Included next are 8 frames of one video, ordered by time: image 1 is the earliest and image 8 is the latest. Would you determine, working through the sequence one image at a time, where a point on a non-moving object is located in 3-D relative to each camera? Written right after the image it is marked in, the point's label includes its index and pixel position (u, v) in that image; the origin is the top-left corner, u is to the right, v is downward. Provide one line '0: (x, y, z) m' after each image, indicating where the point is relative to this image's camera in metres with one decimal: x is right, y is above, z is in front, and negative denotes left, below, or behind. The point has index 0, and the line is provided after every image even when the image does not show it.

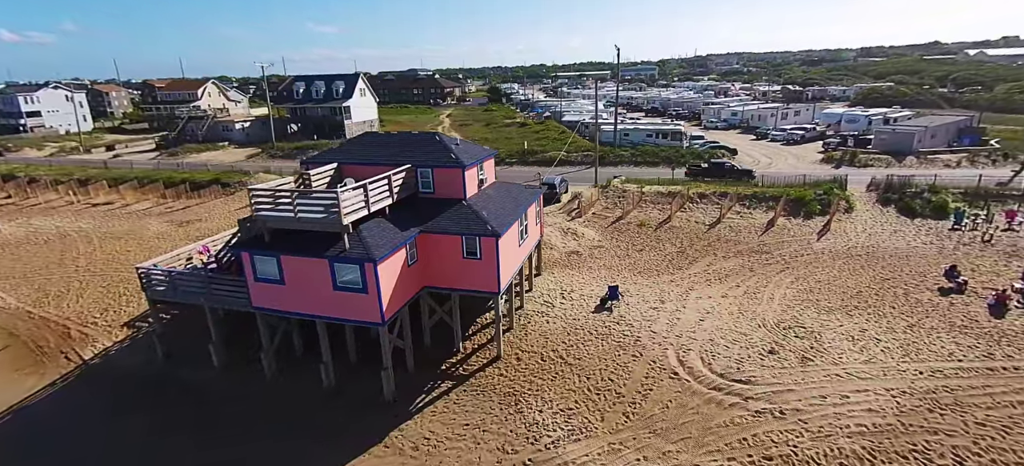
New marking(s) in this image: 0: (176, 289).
0: (-12.5, -2.2, +19.4) m
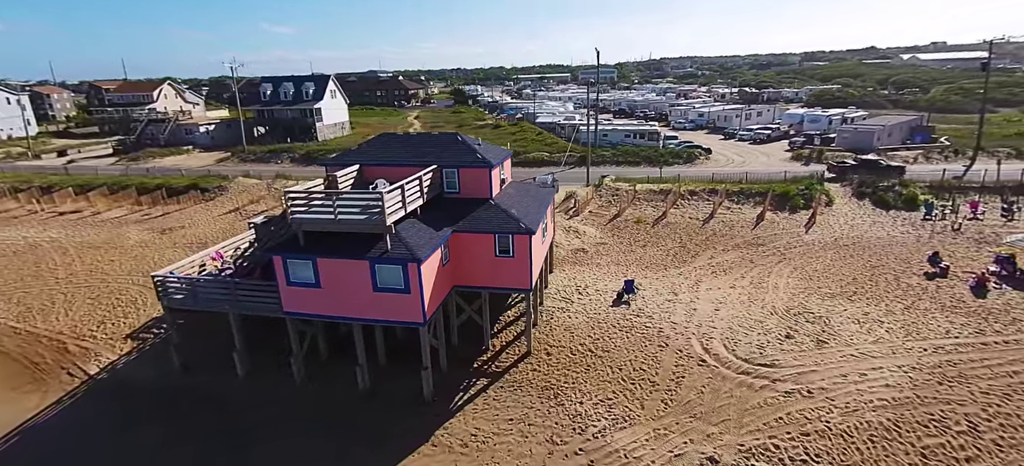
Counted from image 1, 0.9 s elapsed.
0: (-11.4, -2.4, +18.8) m
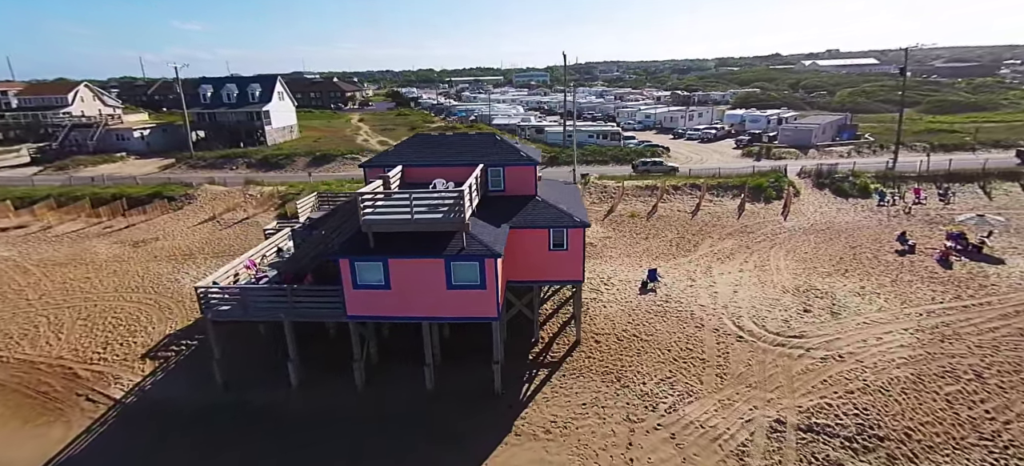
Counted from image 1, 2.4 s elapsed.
0: (-9.2, -2.7, +18.0) m
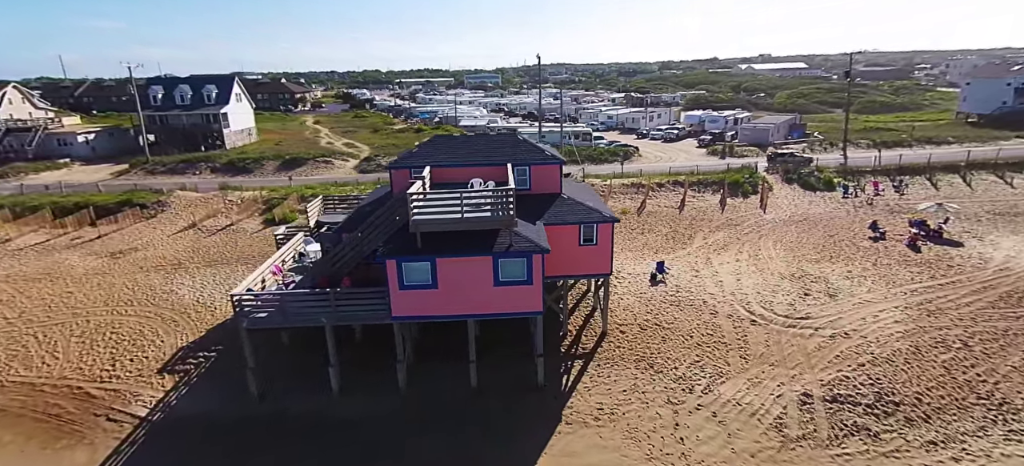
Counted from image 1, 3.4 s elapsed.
0: (-7.7, -2.8, +17.6) m
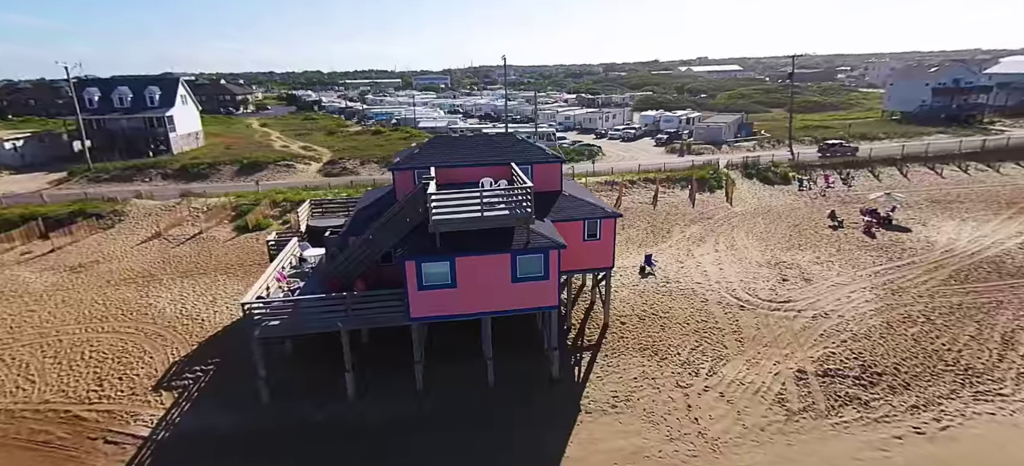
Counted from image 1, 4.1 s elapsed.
0: (-7.1, -3.0, +17.2) m
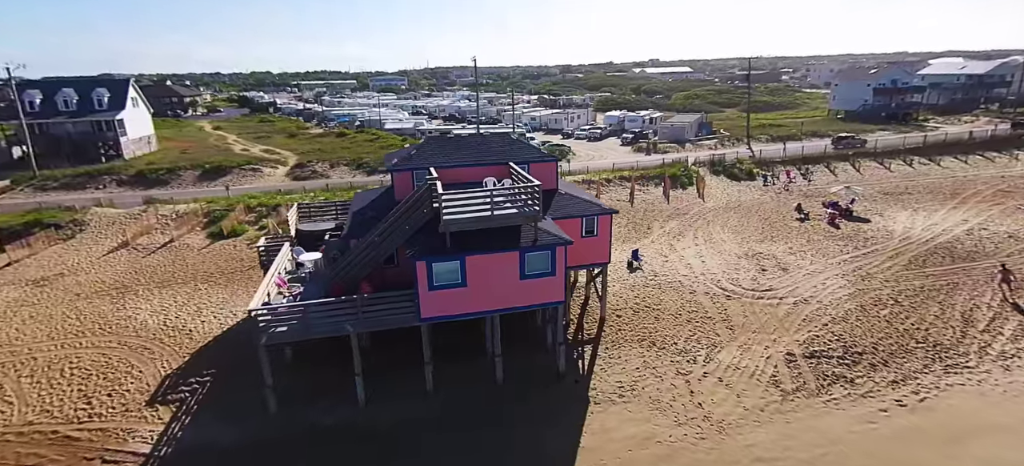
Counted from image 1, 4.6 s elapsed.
0: (-6.7, -3.1, +16.9) m
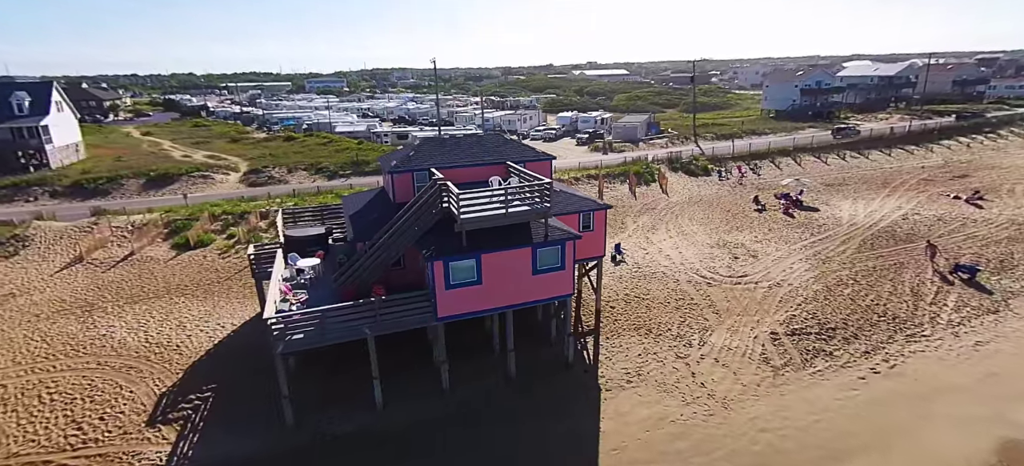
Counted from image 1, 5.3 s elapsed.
0: (-6.0, -3.2, +16.6) m
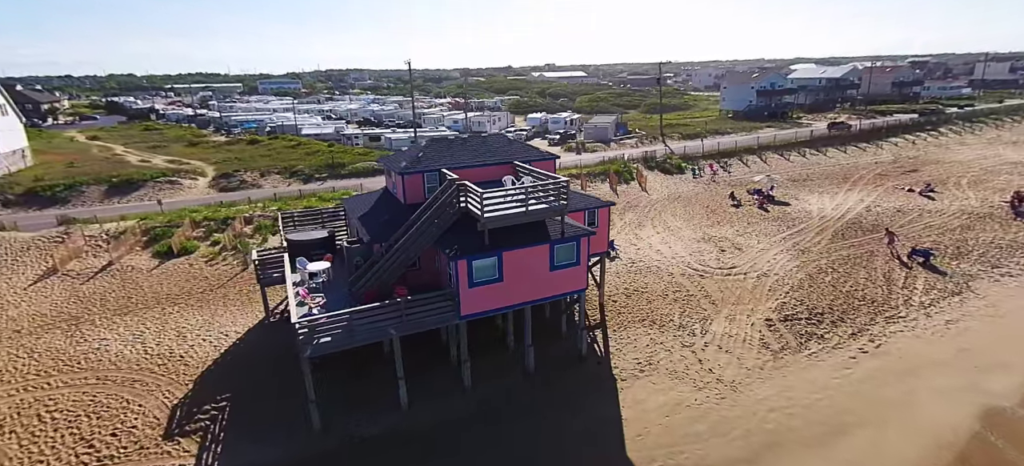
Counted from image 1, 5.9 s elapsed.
0: (-5.1, -3.2, +16.5) m
